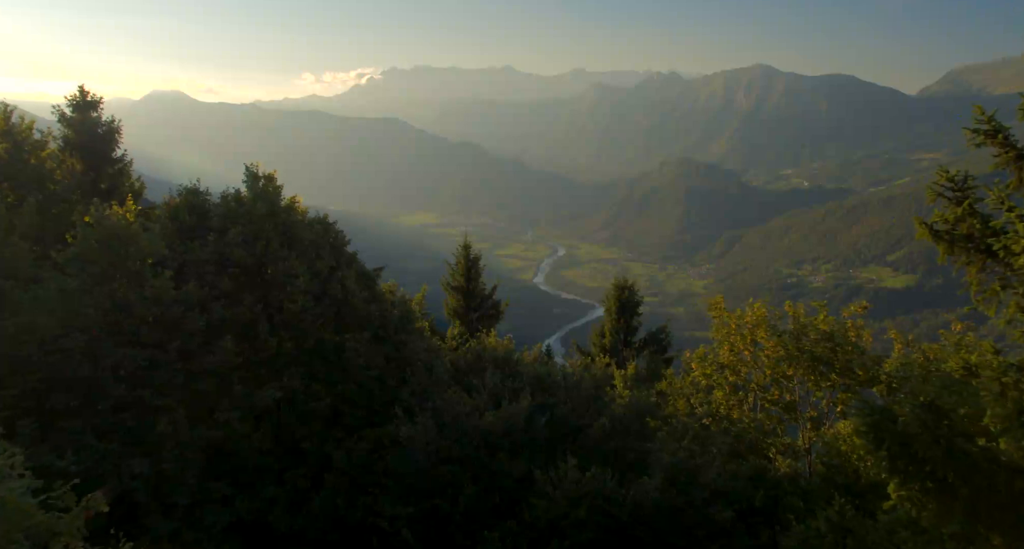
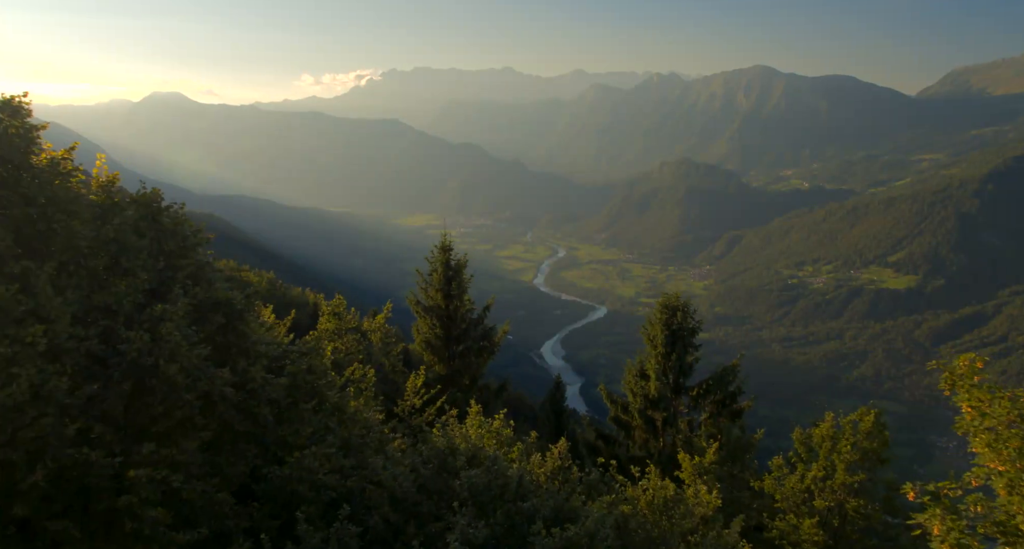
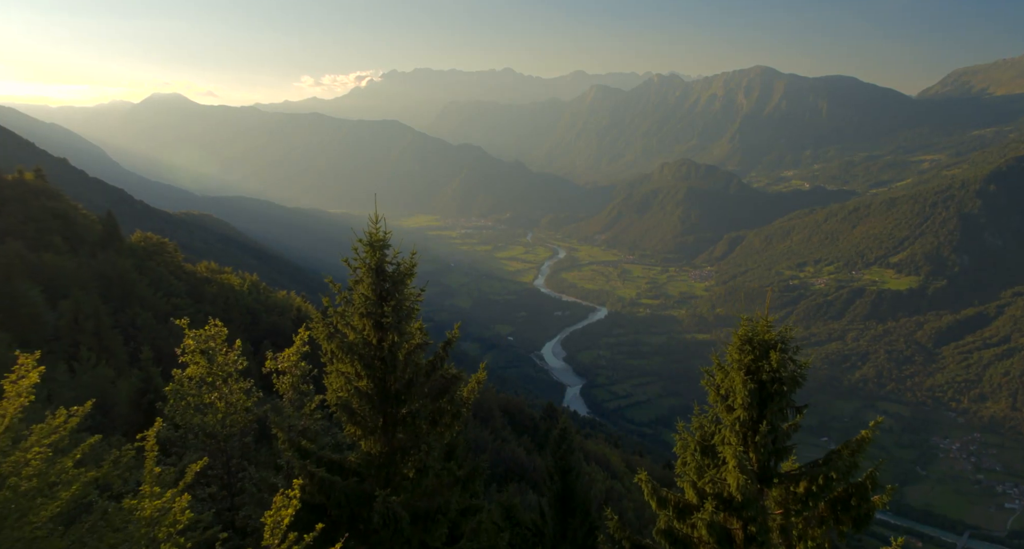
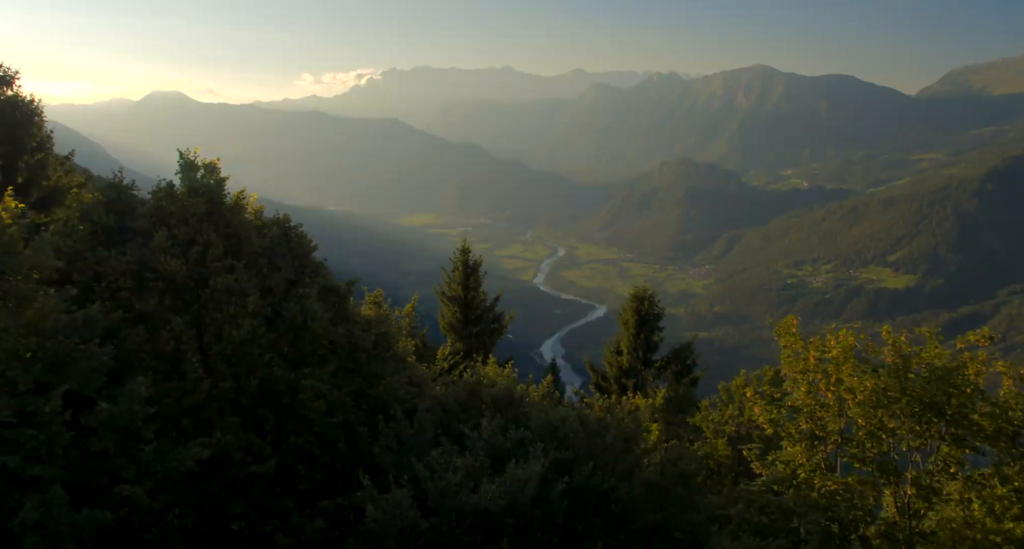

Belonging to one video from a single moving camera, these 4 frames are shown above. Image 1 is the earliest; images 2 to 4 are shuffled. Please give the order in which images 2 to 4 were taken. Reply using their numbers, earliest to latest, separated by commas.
4, 2, 3
